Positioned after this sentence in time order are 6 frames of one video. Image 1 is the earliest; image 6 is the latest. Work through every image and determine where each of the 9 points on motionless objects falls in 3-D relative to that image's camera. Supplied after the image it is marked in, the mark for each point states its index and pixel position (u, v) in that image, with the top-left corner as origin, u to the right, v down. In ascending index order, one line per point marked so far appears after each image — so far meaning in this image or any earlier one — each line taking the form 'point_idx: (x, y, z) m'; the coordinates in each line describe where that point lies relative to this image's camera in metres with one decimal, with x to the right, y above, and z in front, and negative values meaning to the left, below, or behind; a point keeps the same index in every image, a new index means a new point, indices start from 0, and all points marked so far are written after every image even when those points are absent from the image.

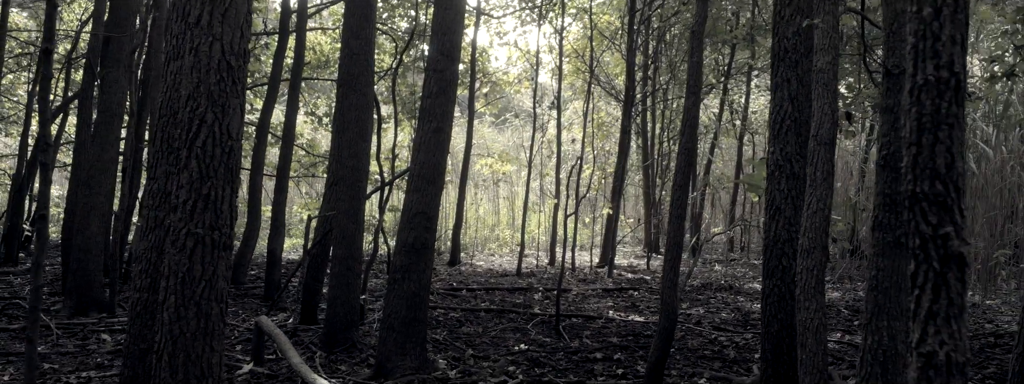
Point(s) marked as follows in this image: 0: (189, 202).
0: (-1.3, 0.0, +2.9) m
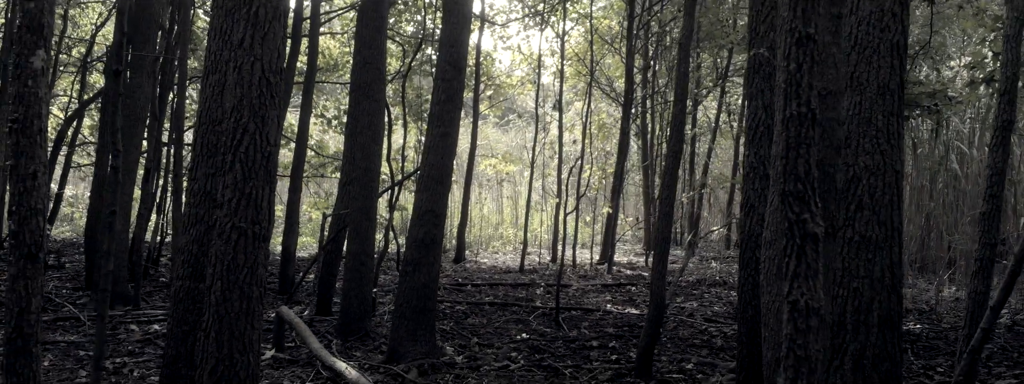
0: (-1.3, 0.0, +3.4) m
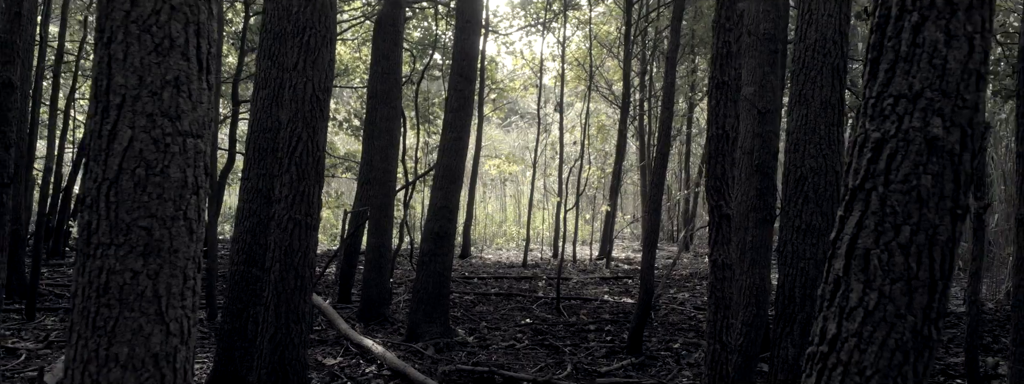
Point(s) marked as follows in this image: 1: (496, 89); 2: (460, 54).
0: (-1.3, 0.0, +4.0) m
1: (-0.4, +2.3, +15.9) m
2: (-0.5, +1.2, +6.3) m
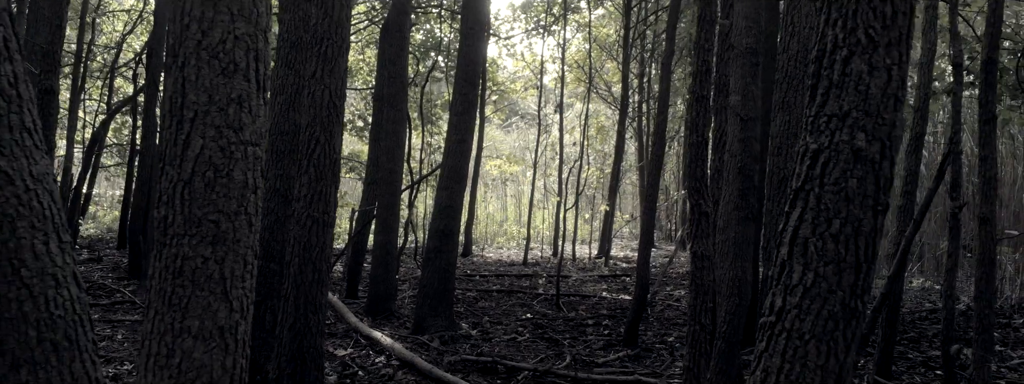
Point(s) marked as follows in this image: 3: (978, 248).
0: (-1.3, 0.0, +4.3) m
1: (-0.3, +2.3, +16.2) m
2: (-0.4, +1.2, +6.6) m
3: (+2.5, -0.3, +3.8) m
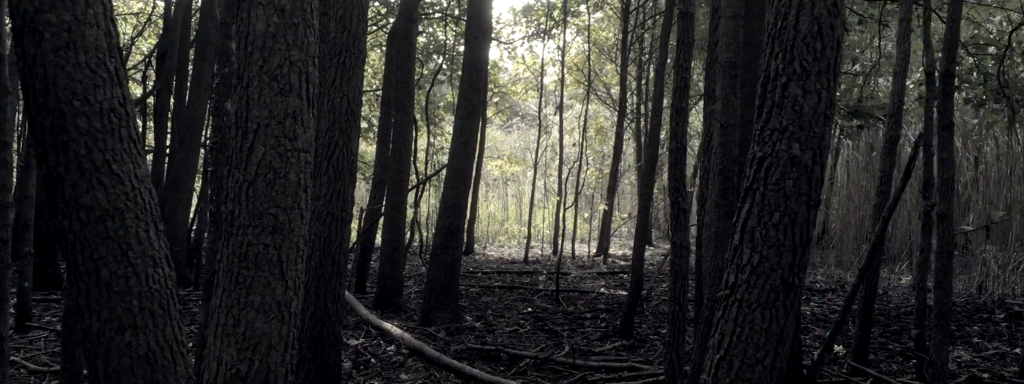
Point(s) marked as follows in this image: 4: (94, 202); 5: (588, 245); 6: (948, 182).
0: (-1.2, 0.0, +4.7) m
1: (-0.3, +2.3, +16.6) m
2: (-0.4, +1.2, +7.0) m
3: (+2.5, -0.3, +4.2) m
4: (-1.3, 0.0, +2.2) m
5: (+1.8, -1.3, +17.1) m
6: (+2.5, +0.1, +4.1) m
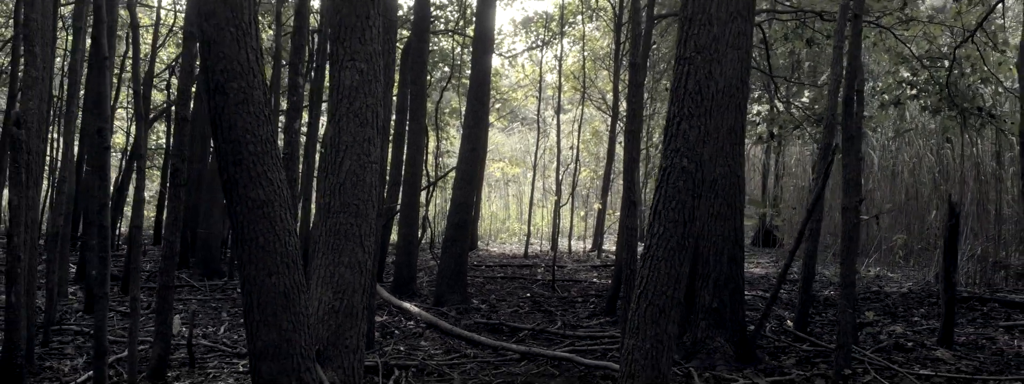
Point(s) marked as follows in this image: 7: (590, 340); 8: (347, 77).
0: (-1.2, 0.0, +5.9) m
1: (-0.3, +2.3, +17.8) m
2: (-0.4, +1.2, +8.2) m
3: (+2.5, -0.3, +5.4) m
4: (-1.3, 0.0, +3.4) m
5: (+1.9, -1.3, +18.3) m
6: (+2.5, +0.1, +5.3) m
7: (+0.7, -1.4, +6.8) m
8: (-0.9, +0.6, +3.7) m
